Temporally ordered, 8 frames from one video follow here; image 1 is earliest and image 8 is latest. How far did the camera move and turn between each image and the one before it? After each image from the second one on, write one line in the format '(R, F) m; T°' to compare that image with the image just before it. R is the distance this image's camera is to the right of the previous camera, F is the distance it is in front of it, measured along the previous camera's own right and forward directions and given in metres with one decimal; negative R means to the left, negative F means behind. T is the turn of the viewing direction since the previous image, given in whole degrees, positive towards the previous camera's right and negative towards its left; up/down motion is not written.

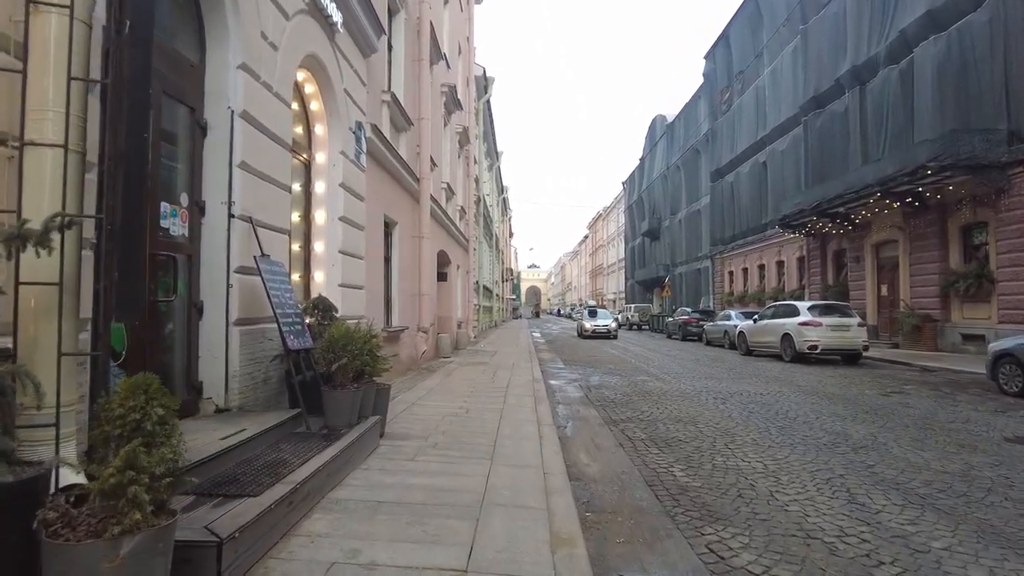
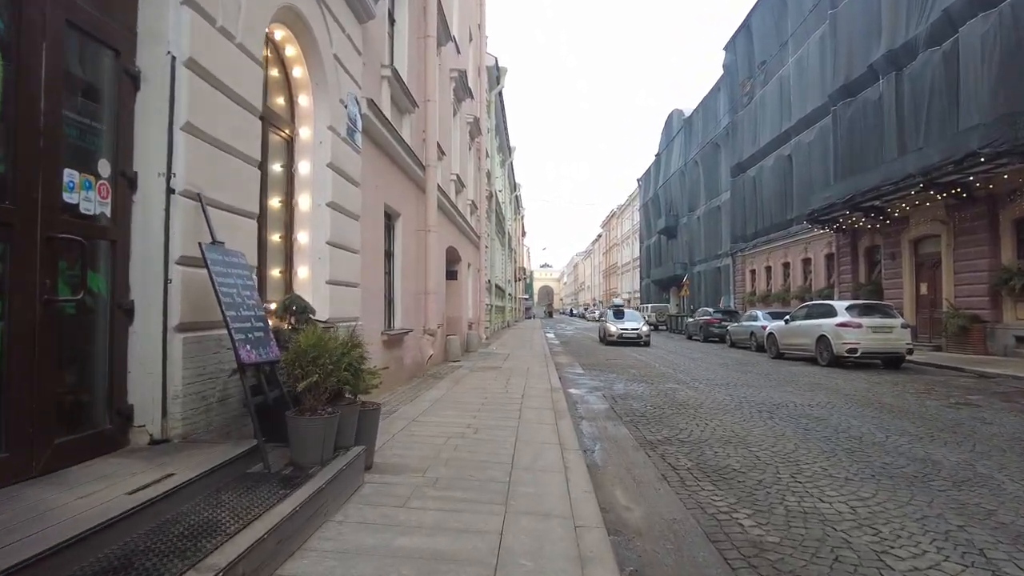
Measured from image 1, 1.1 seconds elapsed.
(0.0, +1.2) m; -1°
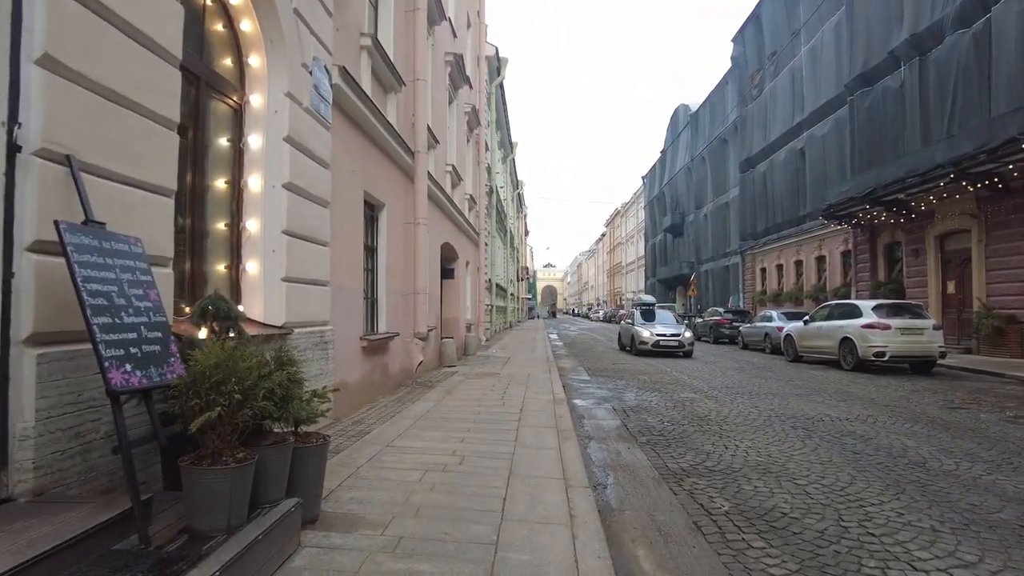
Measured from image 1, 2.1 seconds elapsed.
(+0.1, +1.1) m; 0°
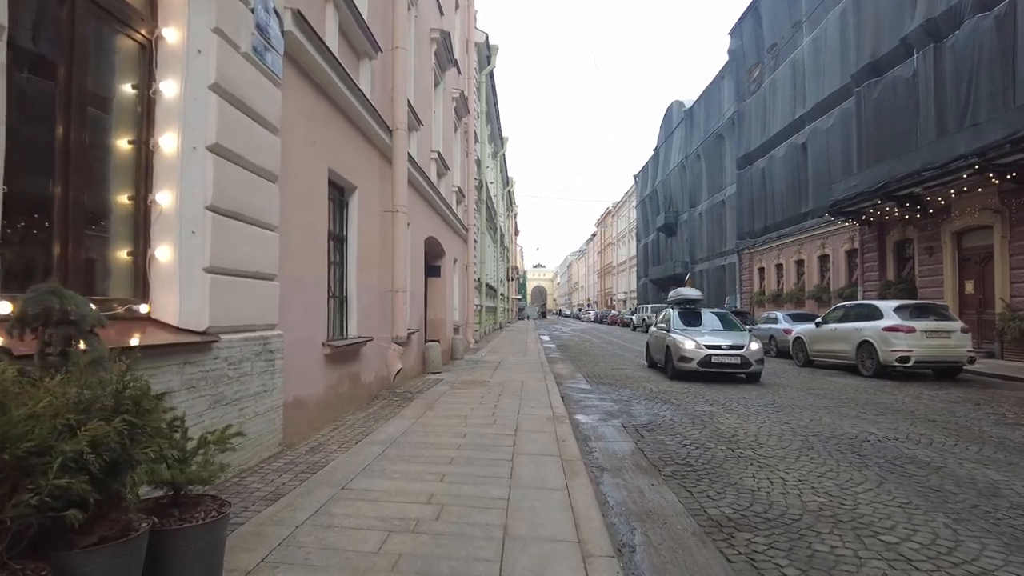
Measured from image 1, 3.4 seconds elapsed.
(0.0, +1.3) m; +1°
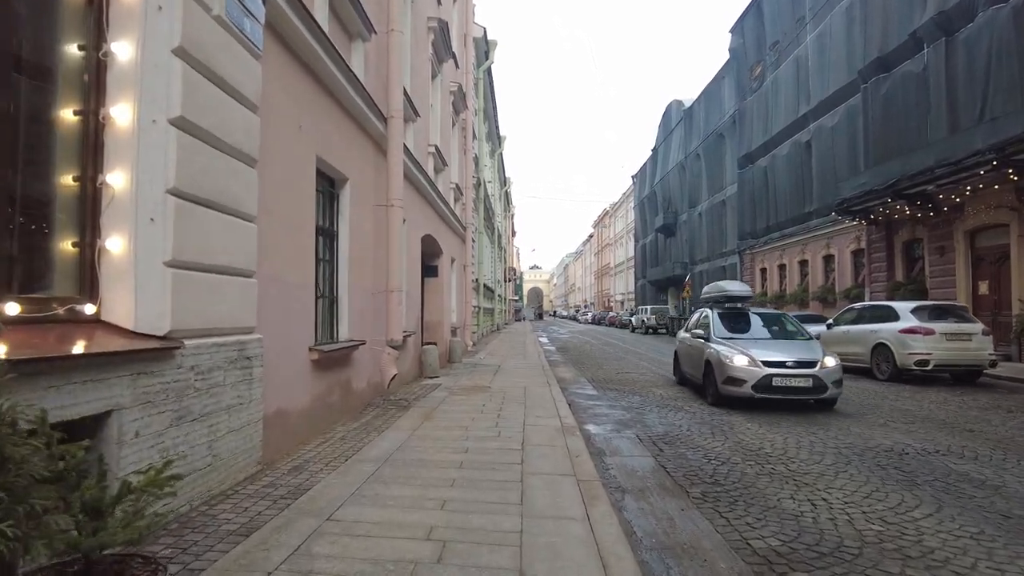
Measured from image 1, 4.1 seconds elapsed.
(-0.1, +0.6) m; 0°
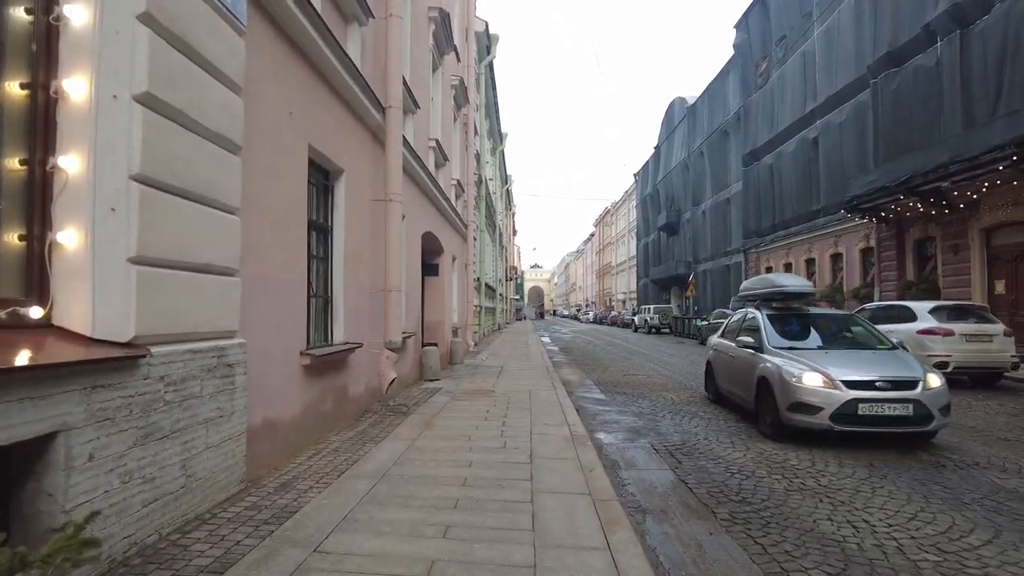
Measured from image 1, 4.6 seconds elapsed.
(-0.1, +0.5) m; 0°
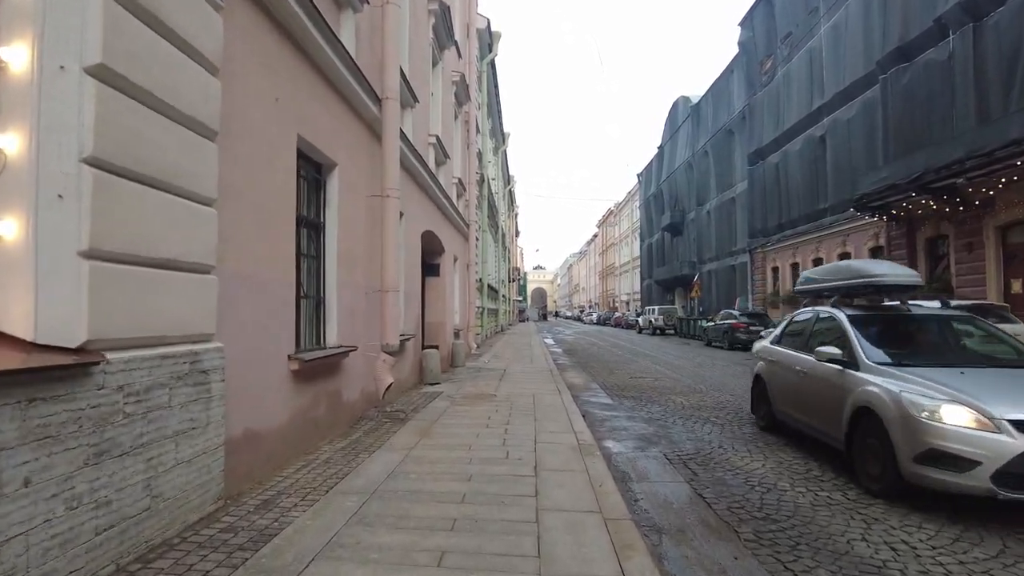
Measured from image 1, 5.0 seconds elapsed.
(0.0, +0.4) m; 0°
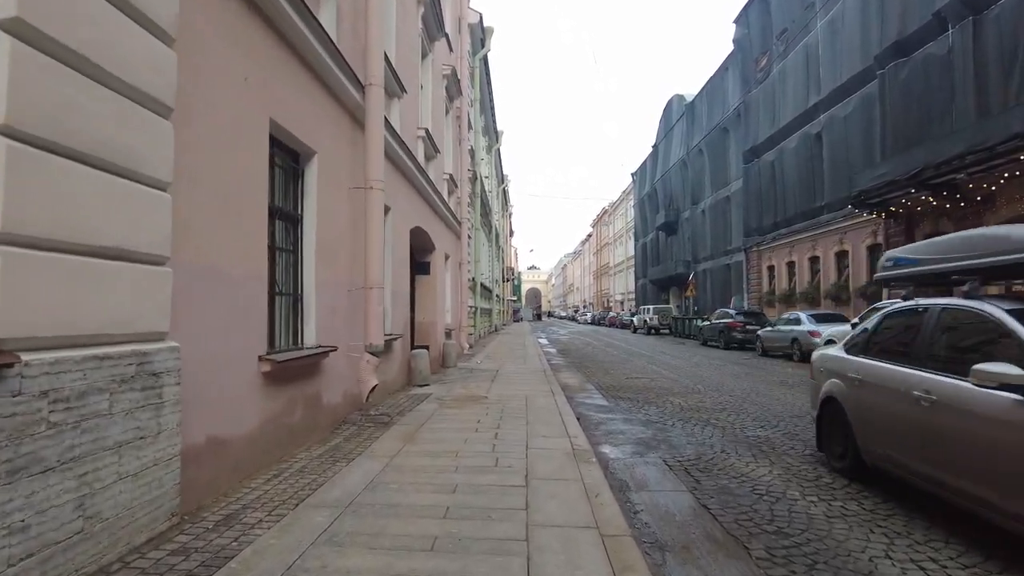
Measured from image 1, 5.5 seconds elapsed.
(0.0, +0.4) m; 0°
